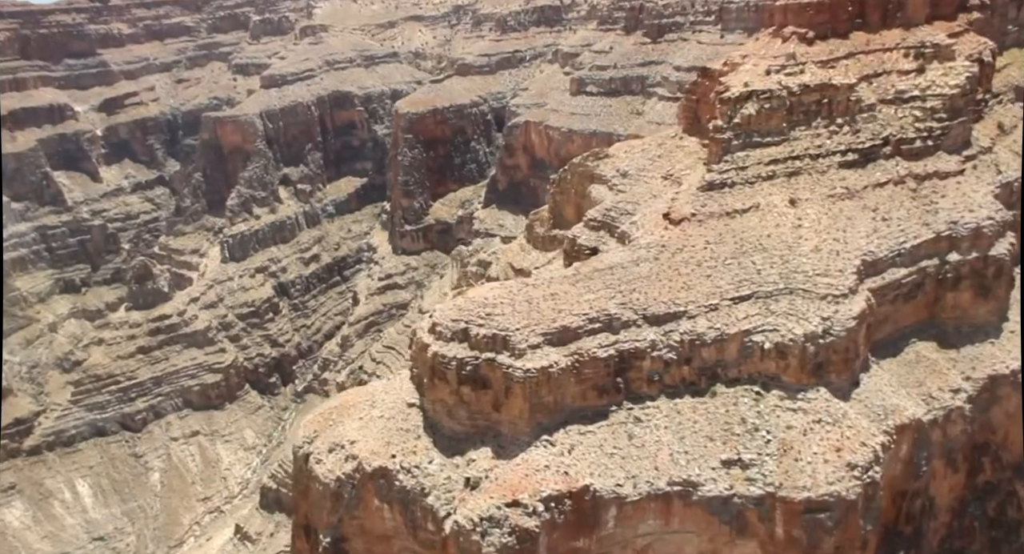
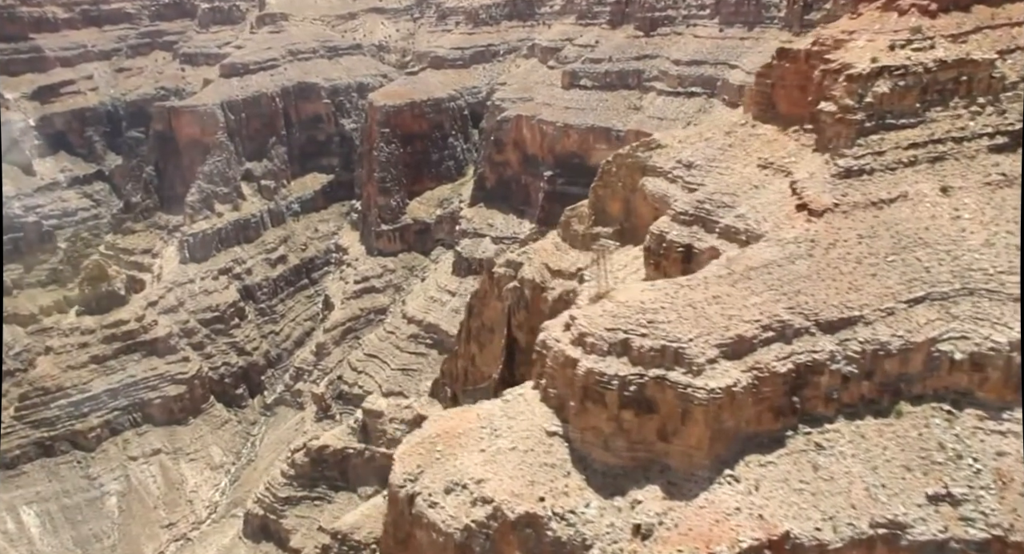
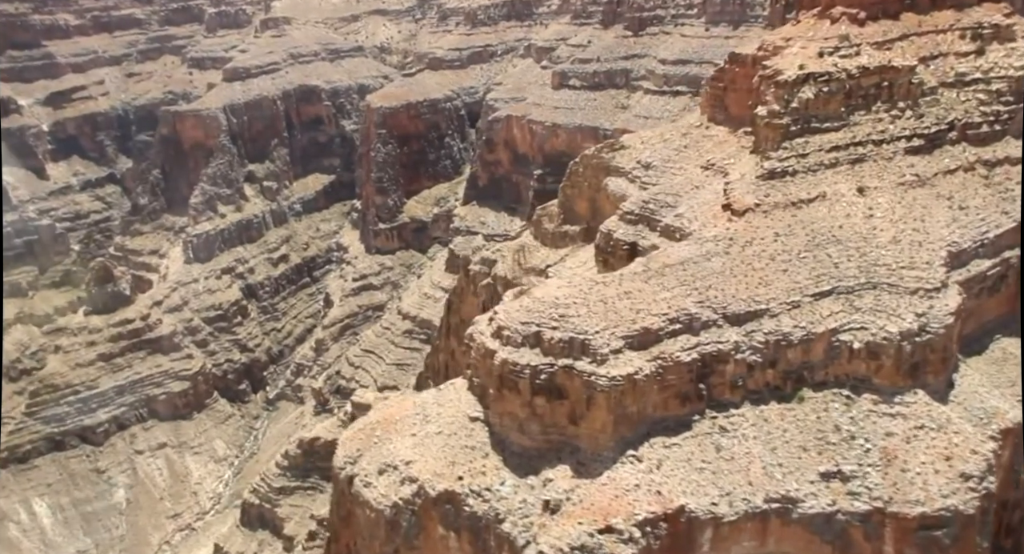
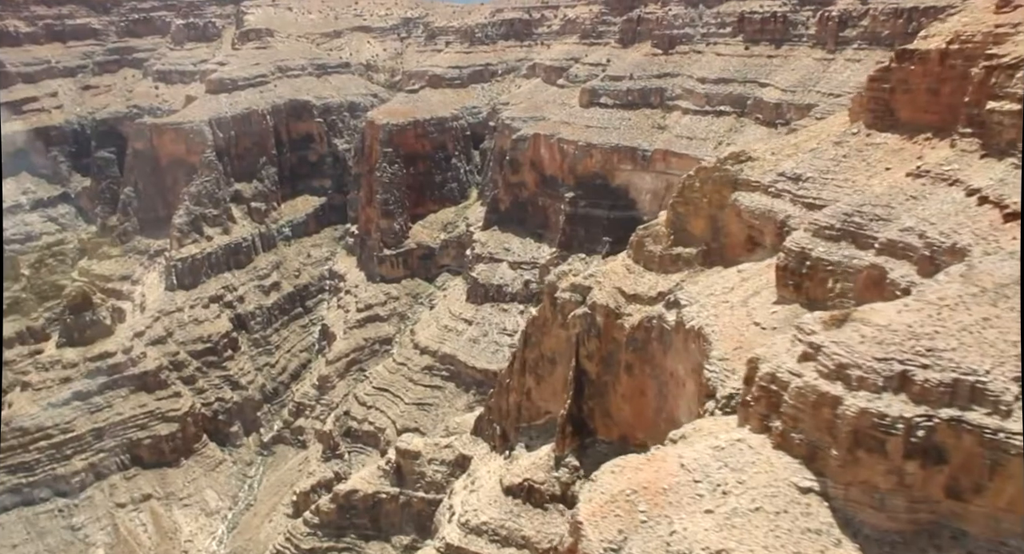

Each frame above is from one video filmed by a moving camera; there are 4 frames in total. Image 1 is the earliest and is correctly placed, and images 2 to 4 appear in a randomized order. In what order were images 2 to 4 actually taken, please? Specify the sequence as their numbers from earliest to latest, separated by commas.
3, 2, 4
